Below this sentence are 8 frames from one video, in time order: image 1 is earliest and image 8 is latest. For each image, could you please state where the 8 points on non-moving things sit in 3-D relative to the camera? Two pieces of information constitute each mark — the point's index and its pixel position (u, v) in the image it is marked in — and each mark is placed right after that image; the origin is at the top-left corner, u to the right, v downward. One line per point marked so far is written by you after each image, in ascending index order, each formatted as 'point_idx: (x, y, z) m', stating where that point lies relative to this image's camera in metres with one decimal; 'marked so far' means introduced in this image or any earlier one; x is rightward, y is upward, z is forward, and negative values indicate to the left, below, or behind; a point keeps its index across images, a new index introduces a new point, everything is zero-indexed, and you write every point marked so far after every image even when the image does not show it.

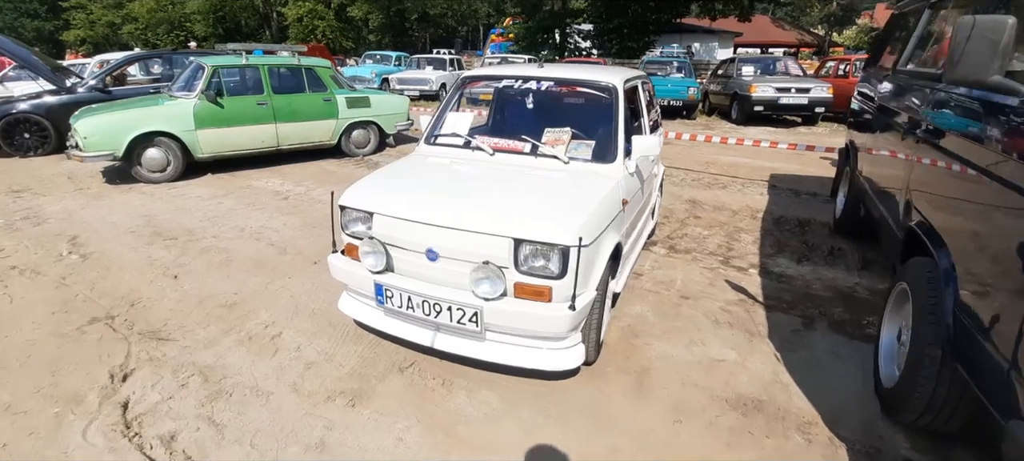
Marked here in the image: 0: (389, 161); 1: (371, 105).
0: (-2.2, +1.2, +8.9) m
1: (-2.6, +2.3, +9.1) m
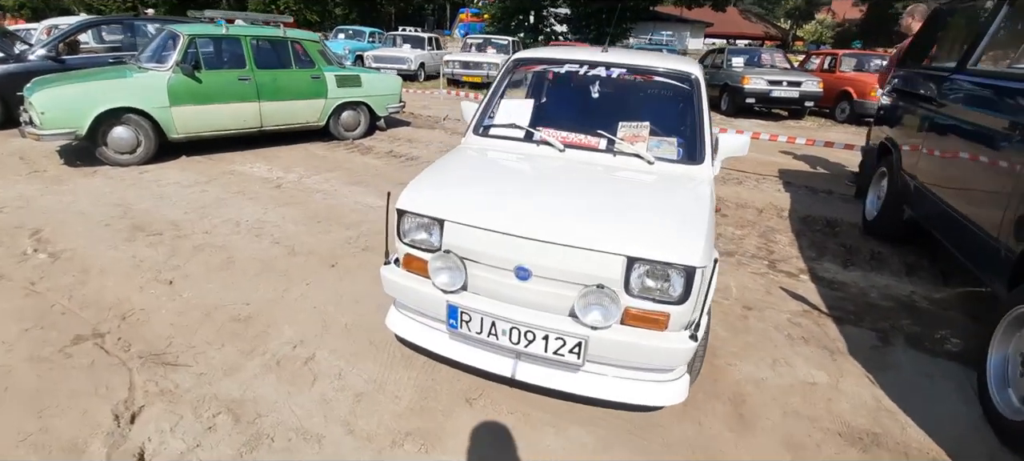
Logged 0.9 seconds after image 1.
0: (-2.1, +1.4, +8.3) m
1: (-2.5, +2.4, +8.4) m
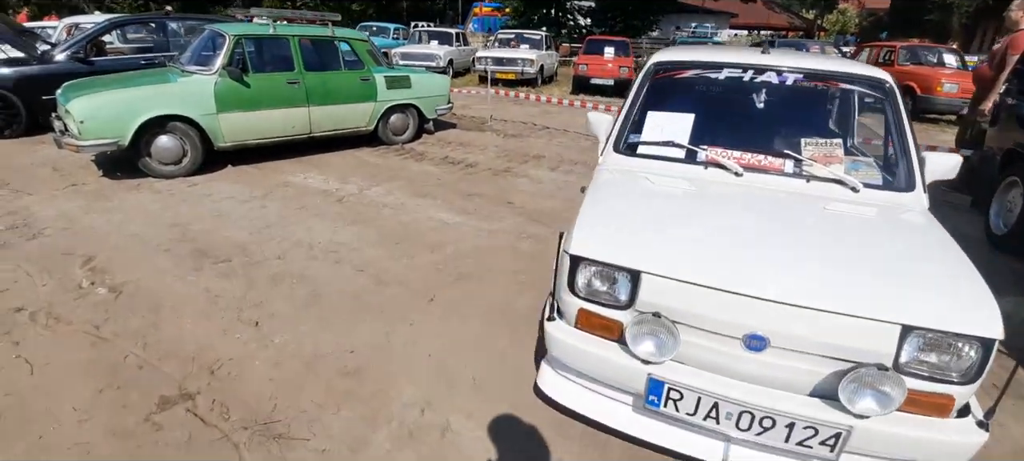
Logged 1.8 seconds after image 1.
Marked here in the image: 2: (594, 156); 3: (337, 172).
0: (-1.2, +1.2, +7.8) m
1: (-1.6, +2.3, +7.9) m
2: (+1.2, +1.1, +7.6) m
3: (-2.3, +0.8, +6.5) m
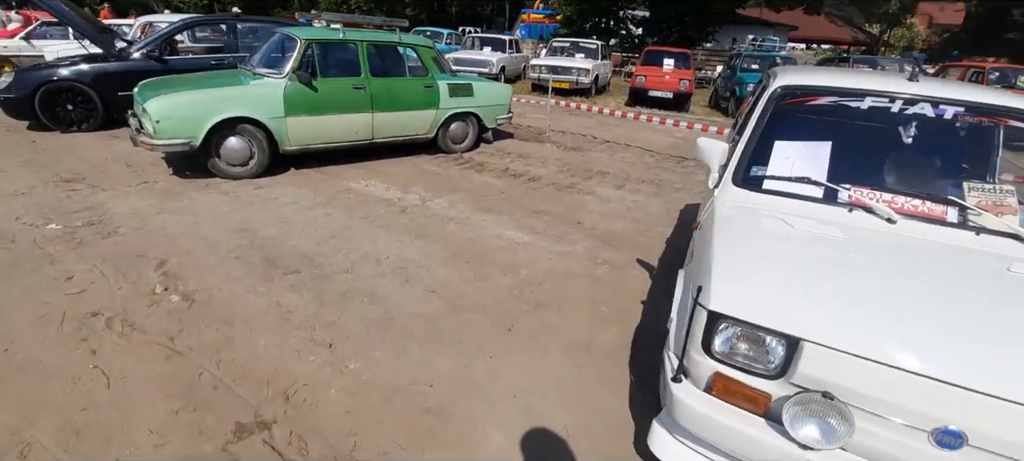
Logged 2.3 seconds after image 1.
0: (-0.3, +1.1, +7.6) m
1: (-0.6, +2.1, +7.8) m
2: (+2.1, +0.8, +7.2) m
3: (-1.5, +0.6, +6.4) m
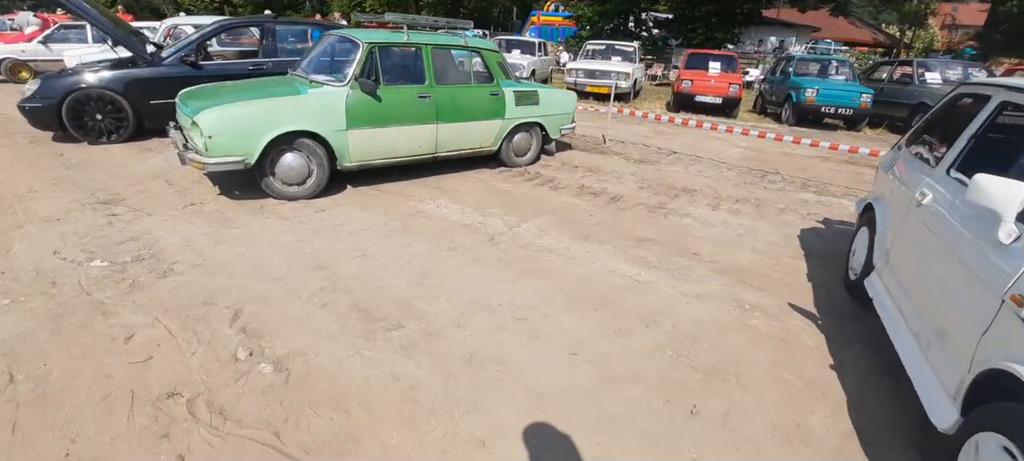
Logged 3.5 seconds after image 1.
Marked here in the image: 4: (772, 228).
0: (+0.7, +0.7, +6.9) m
1: (+0.4, +1.8, +7.1) m
2: (+3.1, +0.5, +6.5) m
3: (-0.5, +0.3, +5.7) m
4: (+2.8, 0.0, +5.5) m
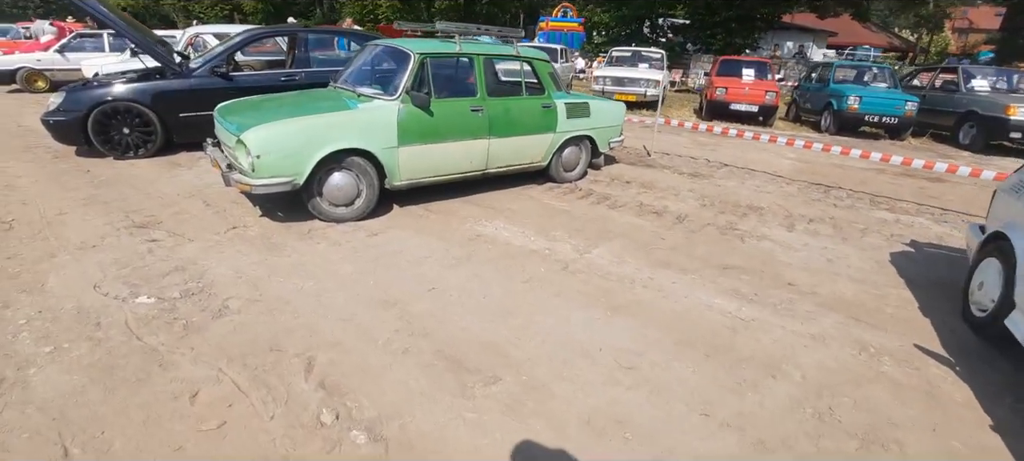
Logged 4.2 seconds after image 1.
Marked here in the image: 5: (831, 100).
0: (+1.4, +0.5, +6.5) m
1: (+1.1, +1.5, +6.7) m
2: (+3.8, +0.2, +6.1) m
3: (+0.2, +0.1, +5.3) m
4: (+3.5, -0.2, +5.0) m
5: (+7.6, +3.1, +11.9) m
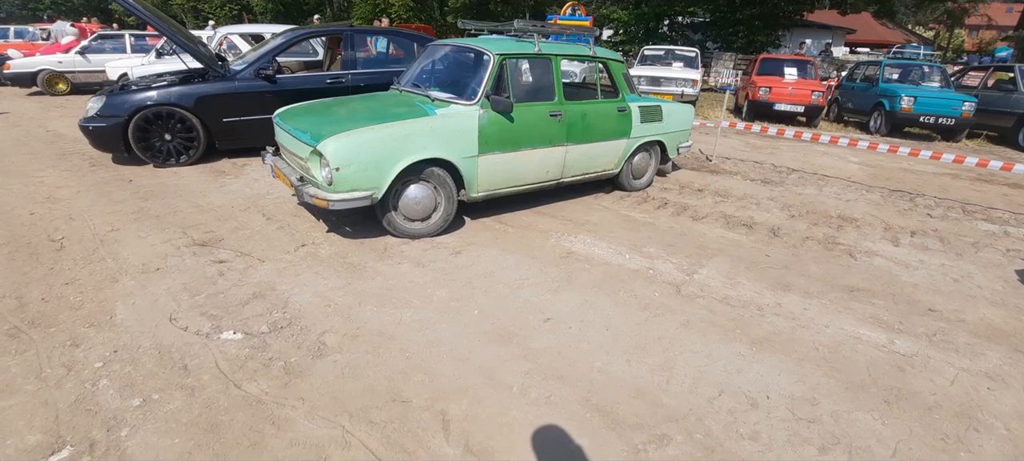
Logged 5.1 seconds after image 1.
0: (+2.2, +0.3, +6.0) m
1: (+1.9, +1.4, +6.3) m
2: (+4.6, +0.1, +5.6) m
3: (+1.0, -0.1, +4.9) m
4: (+4.3, -0.4, +4.6) m
5: (+8.4, +3.0, +11.4) m
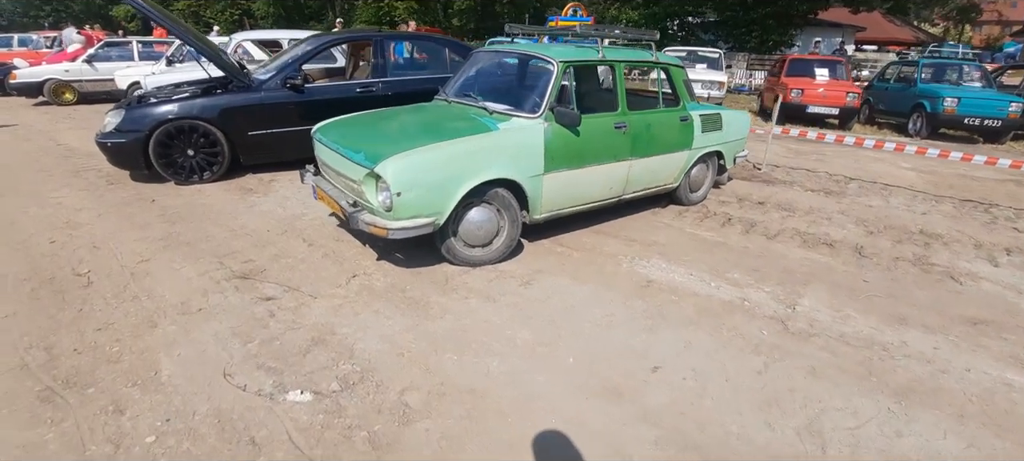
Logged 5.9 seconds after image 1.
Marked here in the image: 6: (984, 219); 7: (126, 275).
0: (+2.8, +0.2, +5.6) m
1: (+2.5, +1.2, +5.8) m
2: (+5.2, -0.1, +5.2) m
3: (+1.6, -0.3, +4.5) m
4: (+4.9, -0.5, +4.2) m
5: (+9.0, +2.8, +11.0) m
6: (+5.4, +0.1, +5.8) m
7: (-3.0, -0.3, +3.9) m
